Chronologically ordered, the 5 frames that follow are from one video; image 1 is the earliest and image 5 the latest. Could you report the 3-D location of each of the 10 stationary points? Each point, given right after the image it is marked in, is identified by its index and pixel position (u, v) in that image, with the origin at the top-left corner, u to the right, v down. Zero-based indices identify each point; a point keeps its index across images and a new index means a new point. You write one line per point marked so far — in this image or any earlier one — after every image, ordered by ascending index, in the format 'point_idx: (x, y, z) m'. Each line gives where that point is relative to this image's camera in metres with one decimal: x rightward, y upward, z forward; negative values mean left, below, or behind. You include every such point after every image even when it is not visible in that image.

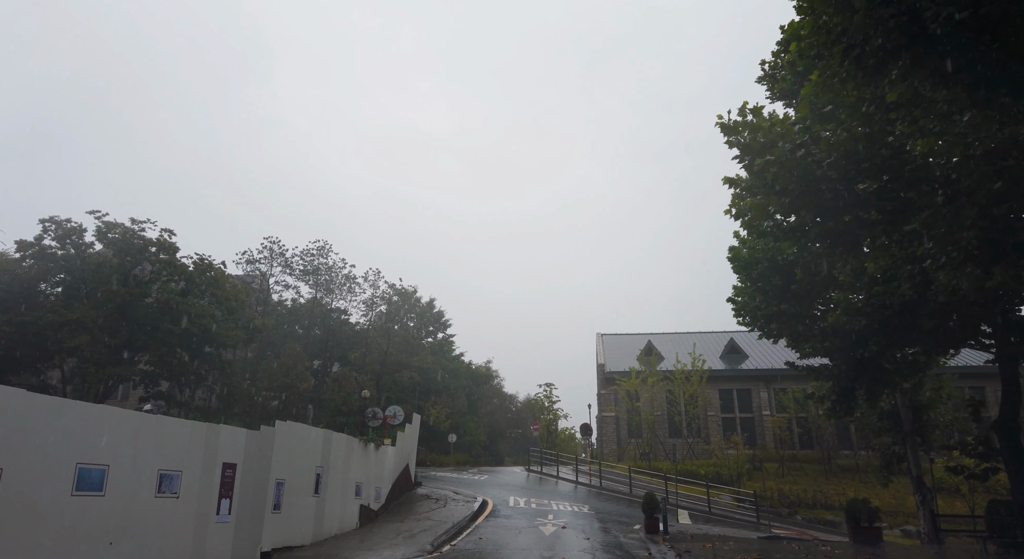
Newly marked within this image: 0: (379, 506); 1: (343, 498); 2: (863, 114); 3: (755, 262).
0: (-4.8, -8.1, +18.4) m
1: (-5.2, -6.6, +15.6) m
2: (+5.1, +2.4, +7.3) m
3: (+6.7, +0.5, +14.4) m
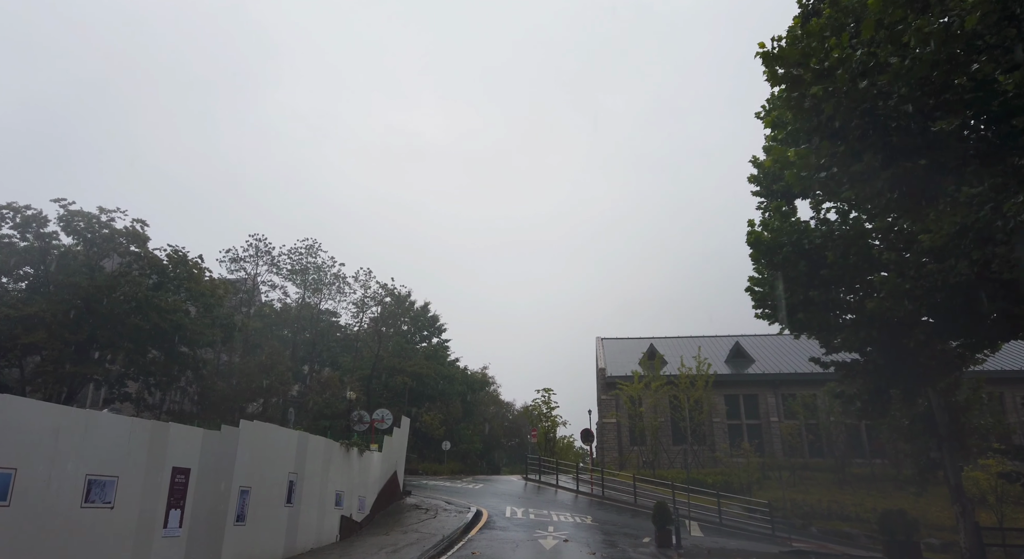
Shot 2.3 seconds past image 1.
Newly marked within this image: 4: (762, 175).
0: (-4.9, -7.8, +16.8) m
1: (-5.3, -6.3, +14.1) m
2: (+5.0, +2.9, +6.0) m
3: (+6.6, +0.8, +13.1) m
4: (+7.4, +3.1, +15.4) m
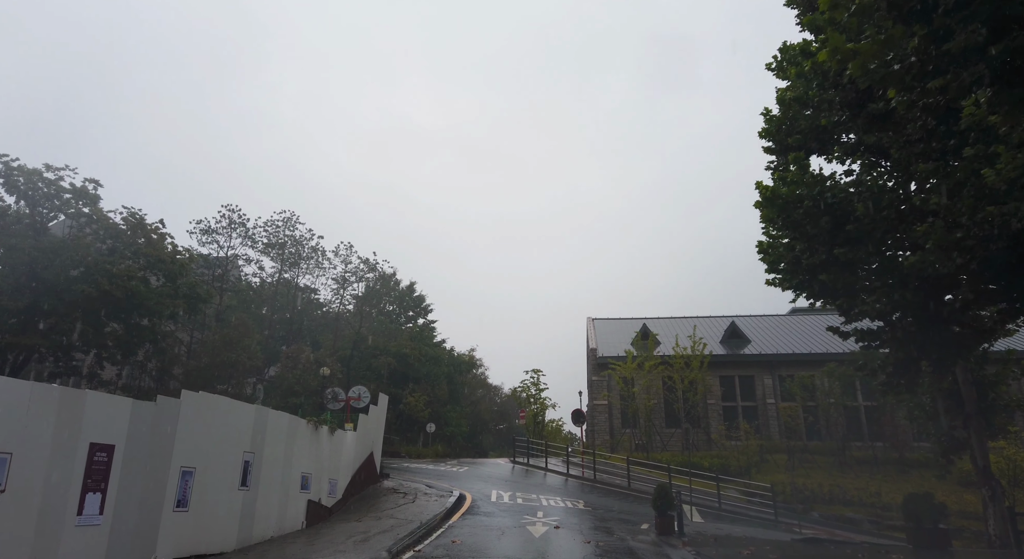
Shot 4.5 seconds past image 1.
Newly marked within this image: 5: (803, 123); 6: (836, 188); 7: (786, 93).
0: (-5.3, -6.7, +15.4) m
1: (-5.6, -5.2, +12.6) m
2: (+4.9, +3.6, +4.5) m
3: (+6.4, +1.8, +11.7) m
4: (+7.1, +4.1, +13.9) m
5: (+7.4, +4.0, +13.1) m
6: (+7.0, +2.0, +11.1) m
7: (+7.2, +4.9, +13.7) m
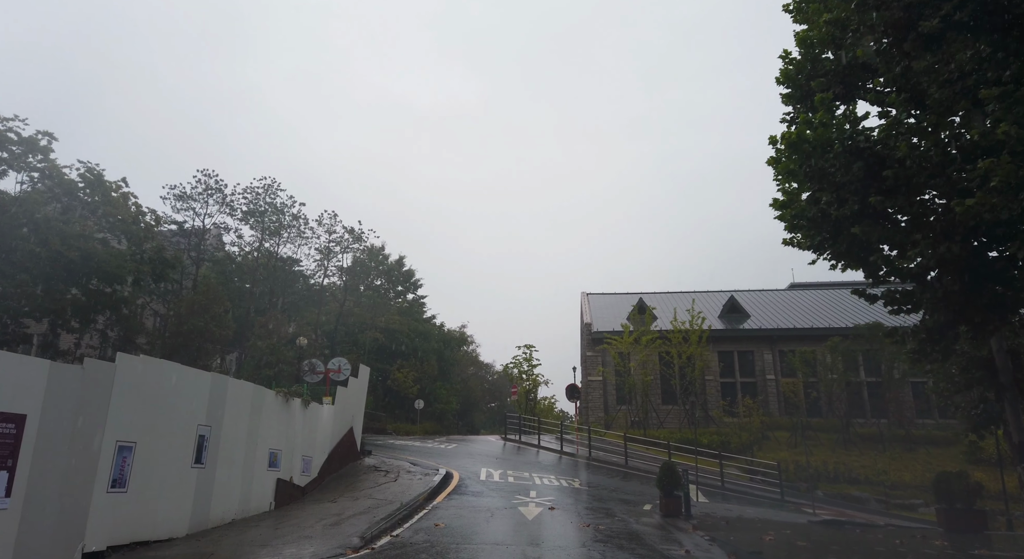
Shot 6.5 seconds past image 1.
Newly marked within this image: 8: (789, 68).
0: (-5.6, -5.6, +14.2) m
1: (-5.8, -4.2, +11.4) m
2: (+4.9, +4.3, +3.1) m
3: (+6.2, +2.6, +10.4) m
4: (+6.9, +5.1, +12.5) m
5: (+7.2, +4.9, +11.7) m
6: (+6.9, +2.9, +9.7) m
7: (+7.1, +5.9, +12.2) m
8: (+6.9, +5.3, +12.7) m
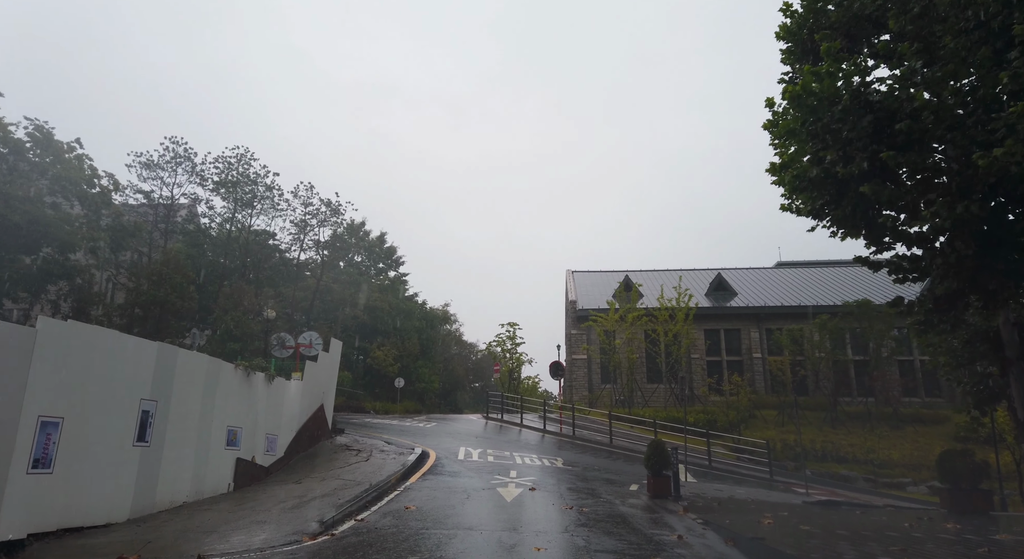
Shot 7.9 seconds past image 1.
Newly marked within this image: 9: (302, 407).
0: (-6.1, -4.7, +13.3) m
1: (-6.3, -3.5, +10.5) m
2: (+4.7, +4.7, +2.2) m
3: (+5.9, +3.3, +9.5) m
4: (+6.5, +5.8, +11.6) m
5: (+6.9, +5.6, +10.8) m
6: (+6.5, +3.5, +8.9) m
7: (+6.7, +6.6, +11.3) m
8: (+6.5, +6.0, +11.8) m
9: (-6.1, -3.8, +15.2) m
